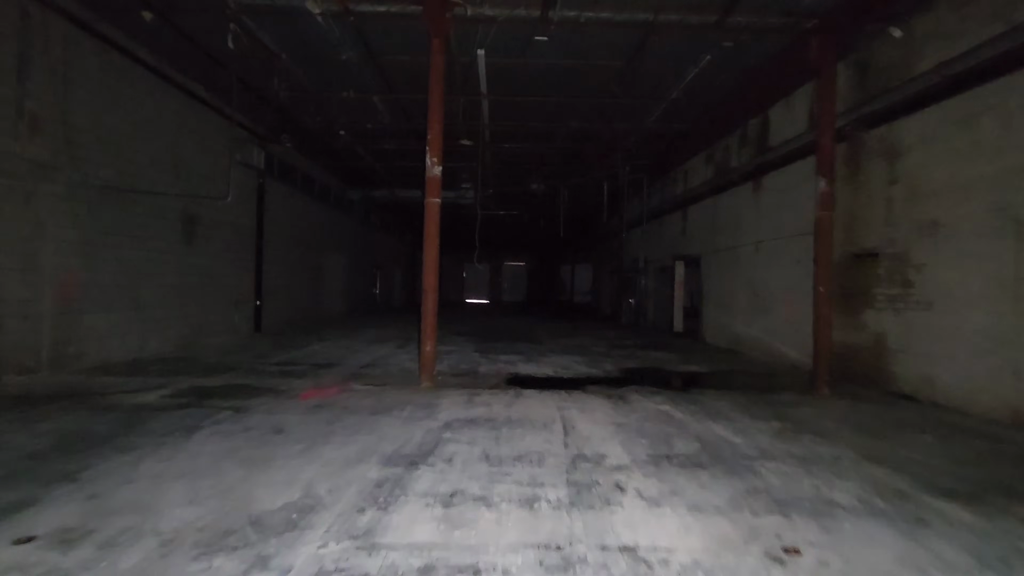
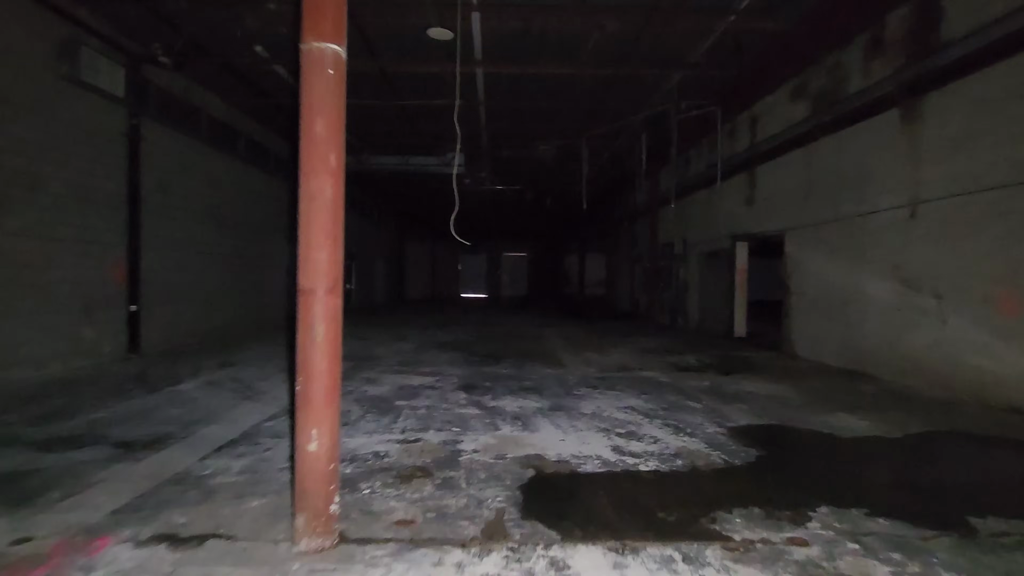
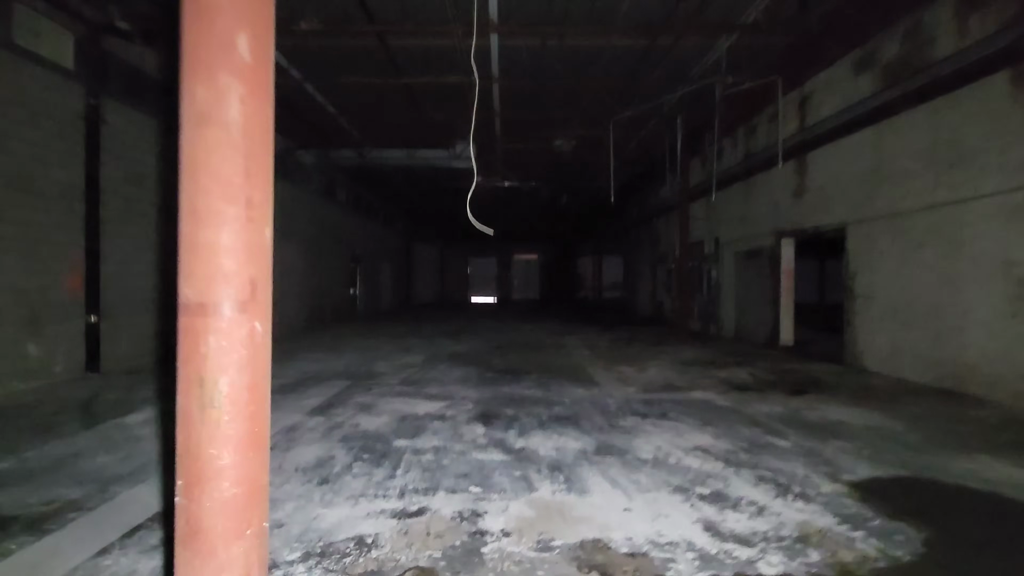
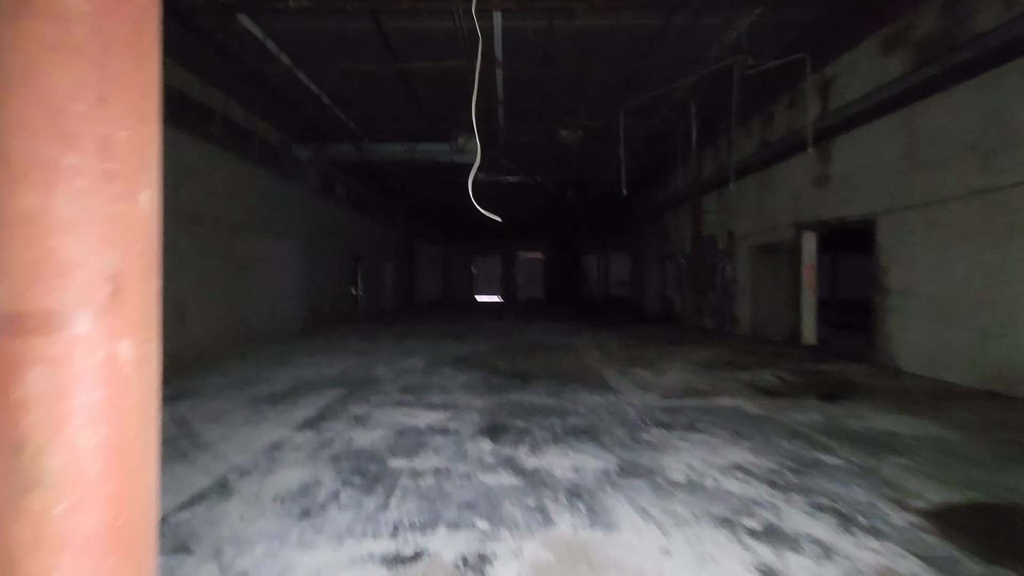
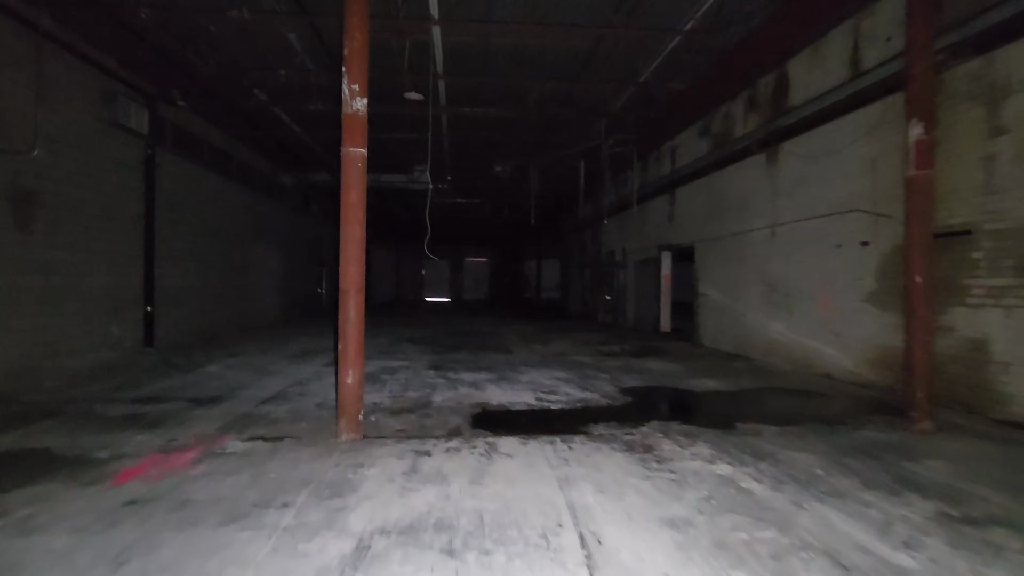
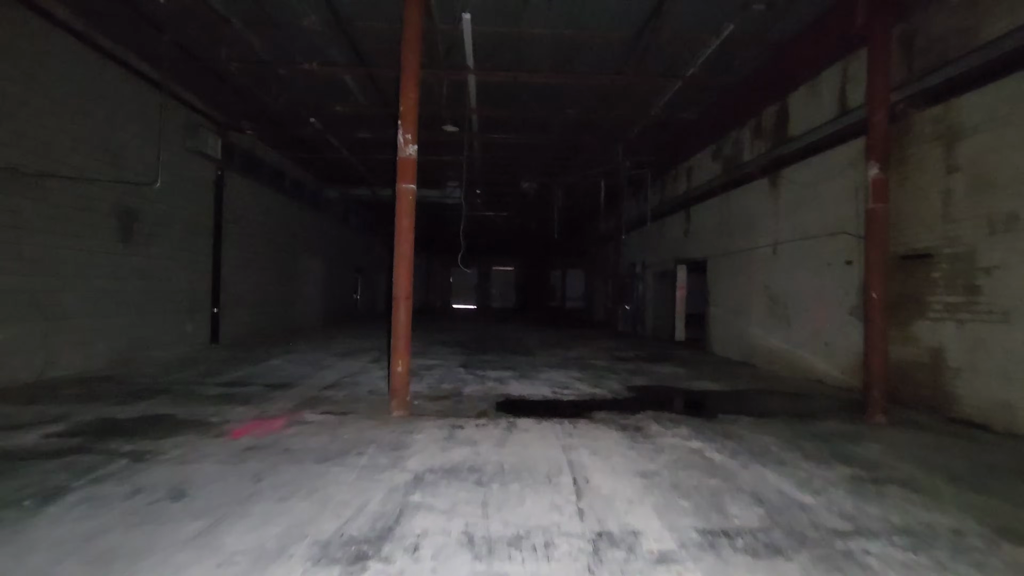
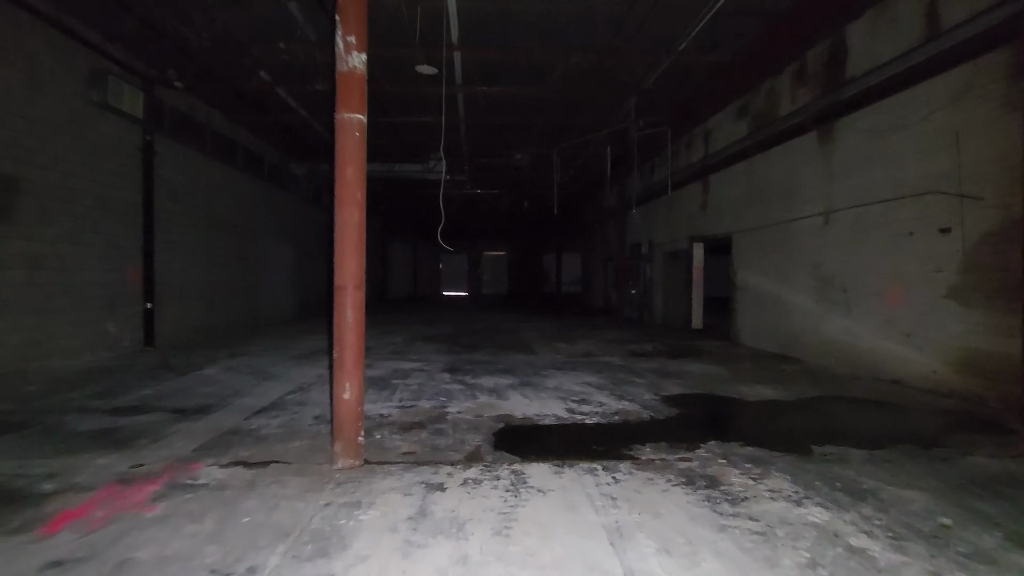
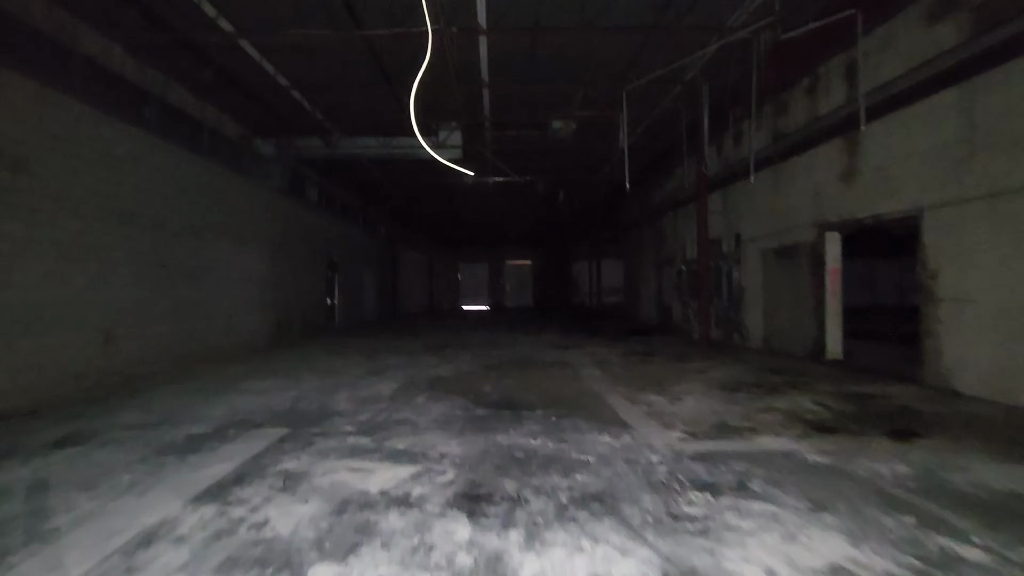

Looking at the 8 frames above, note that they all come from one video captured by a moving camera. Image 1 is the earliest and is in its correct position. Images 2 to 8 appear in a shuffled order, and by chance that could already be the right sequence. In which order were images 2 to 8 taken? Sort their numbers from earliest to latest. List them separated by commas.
6, 5, 7, 2, 3, 4, 8
